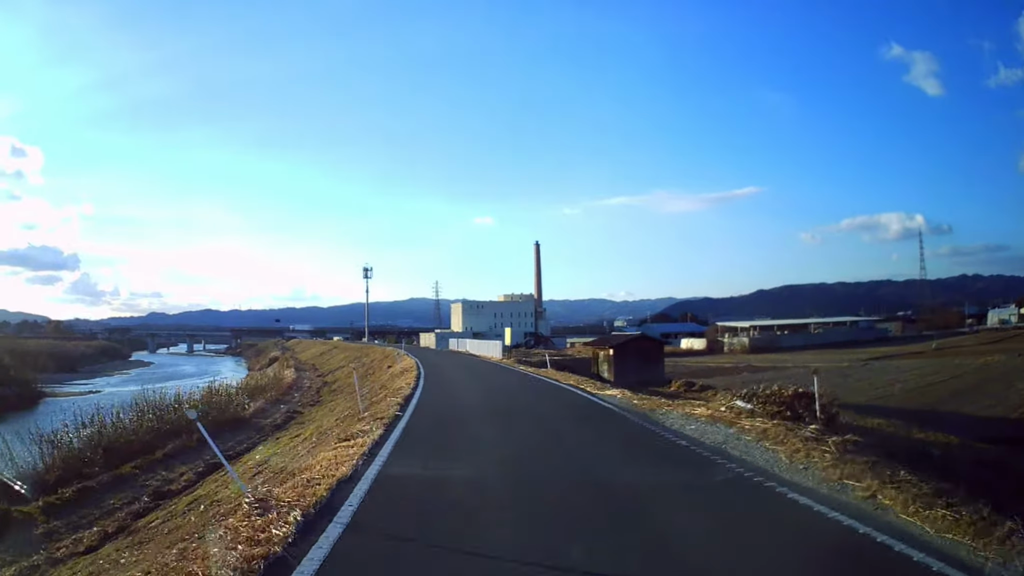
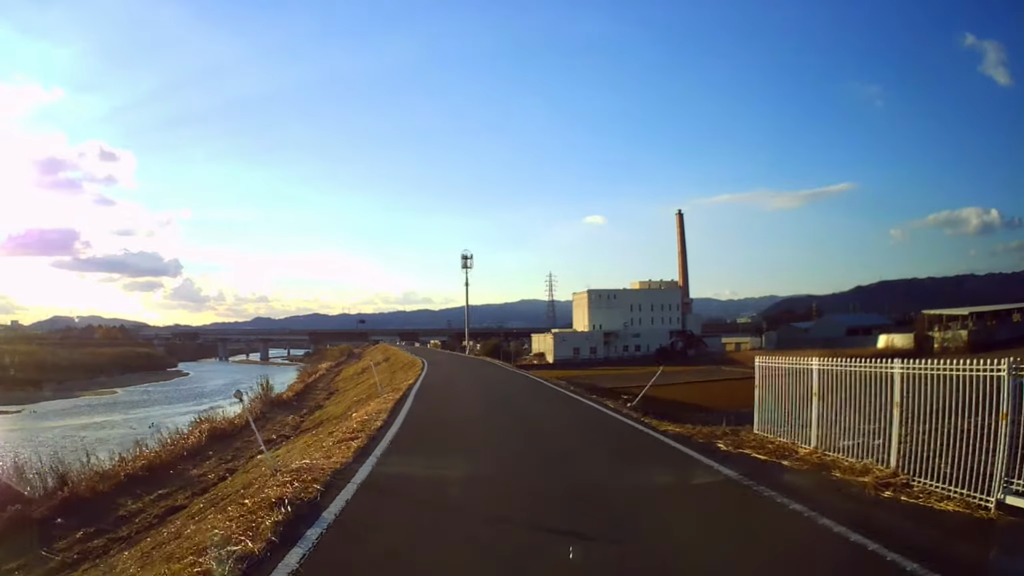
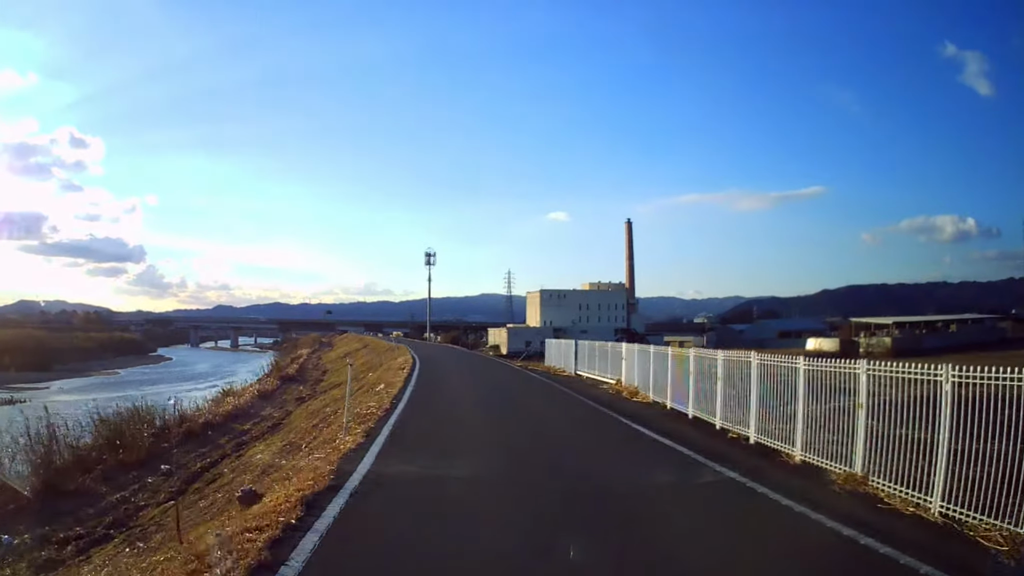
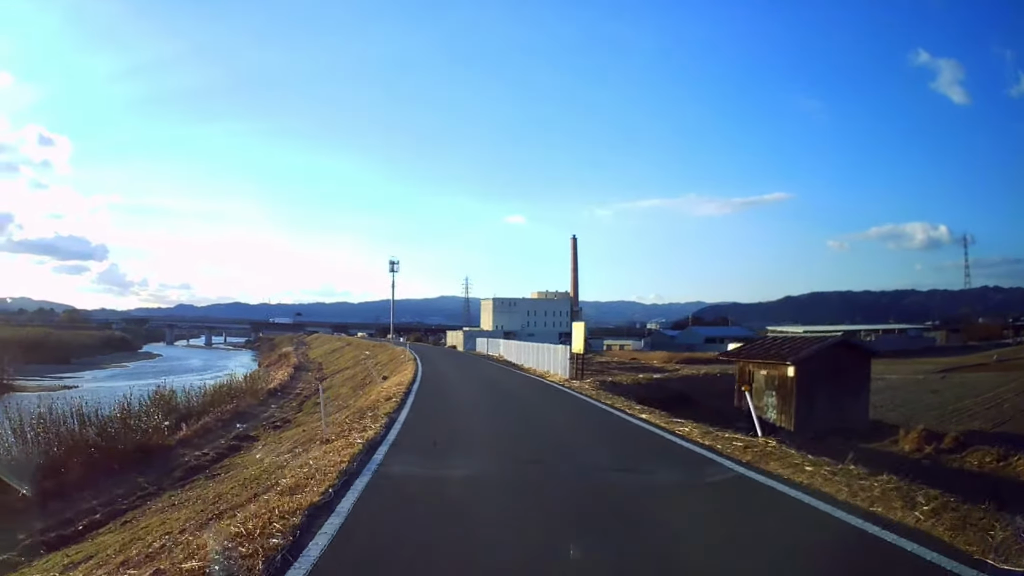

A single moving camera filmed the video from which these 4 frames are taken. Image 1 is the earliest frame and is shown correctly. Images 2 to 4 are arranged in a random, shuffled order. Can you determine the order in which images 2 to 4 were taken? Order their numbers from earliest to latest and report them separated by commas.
4, 3, 2
